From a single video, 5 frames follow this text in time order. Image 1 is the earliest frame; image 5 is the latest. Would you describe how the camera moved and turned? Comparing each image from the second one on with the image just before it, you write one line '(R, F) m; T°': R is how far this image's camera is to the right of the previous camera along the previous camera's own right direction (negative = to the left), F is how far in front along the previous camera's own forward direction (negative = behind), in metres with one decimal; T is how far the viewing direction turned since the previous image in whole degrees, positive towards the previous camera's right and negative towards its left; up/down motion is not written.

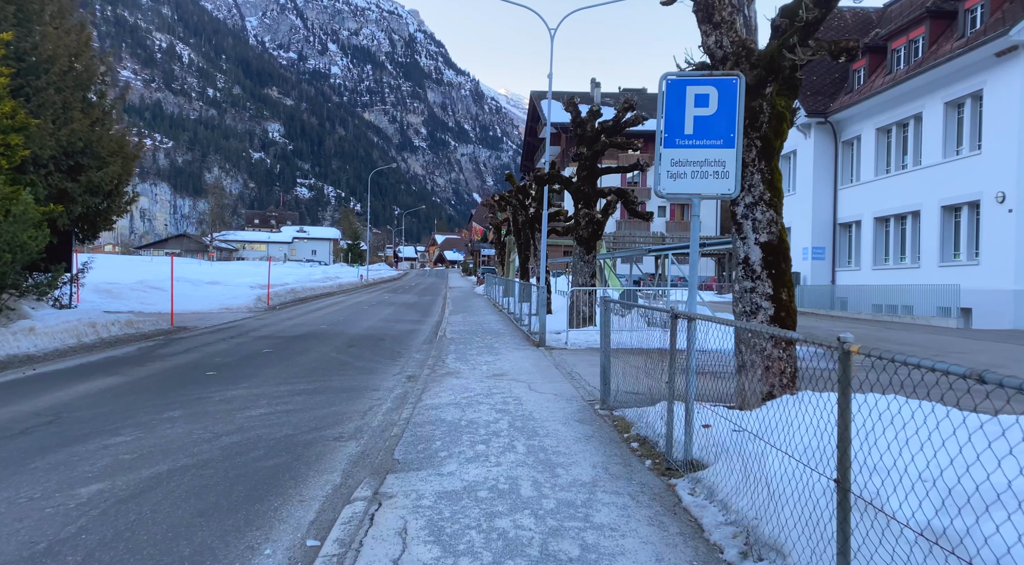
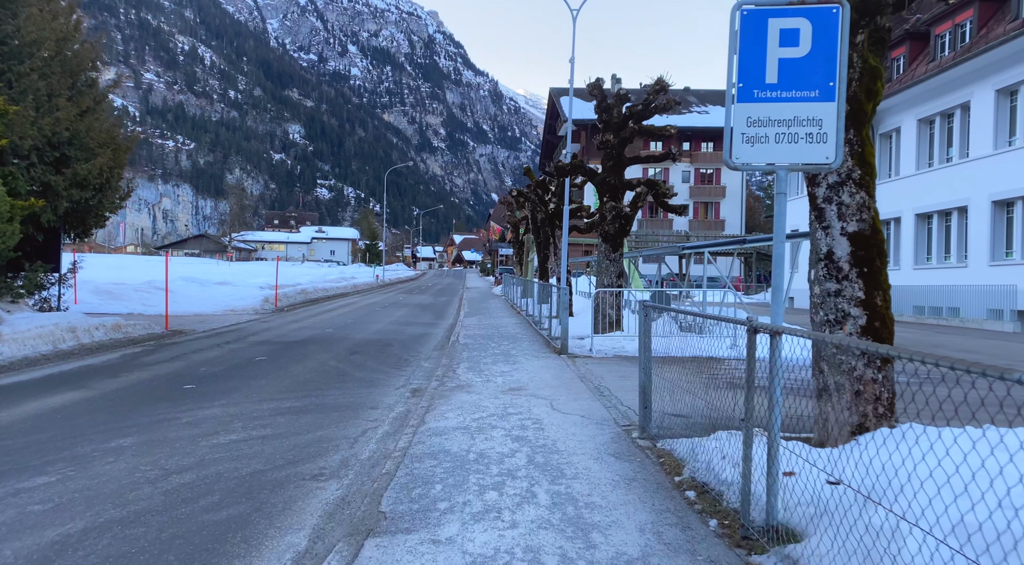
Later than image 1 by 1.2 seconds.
(0.0, +1.4) m; -2°
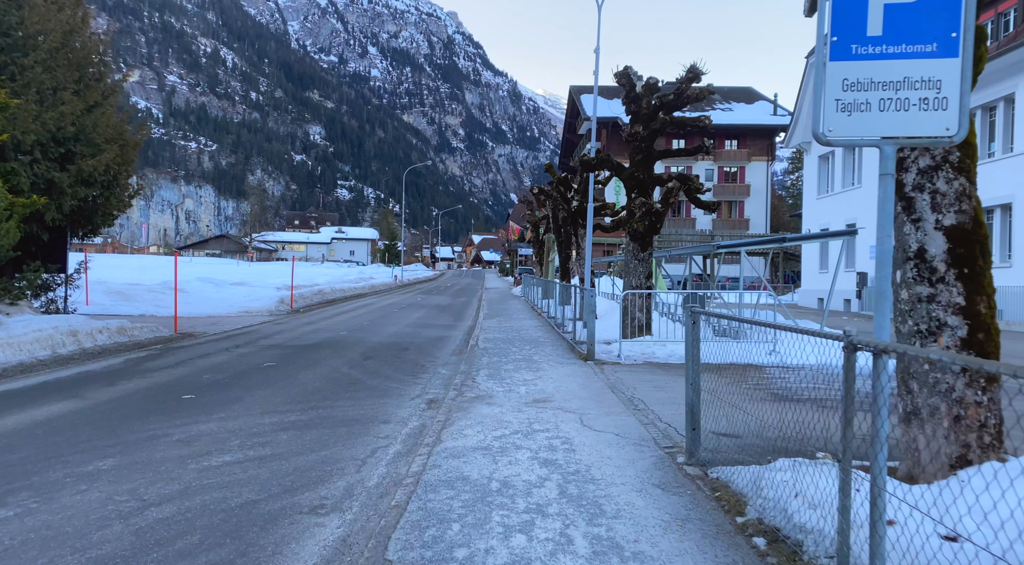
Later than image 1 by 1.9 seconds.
(-0.1, +0.8) m; -2°
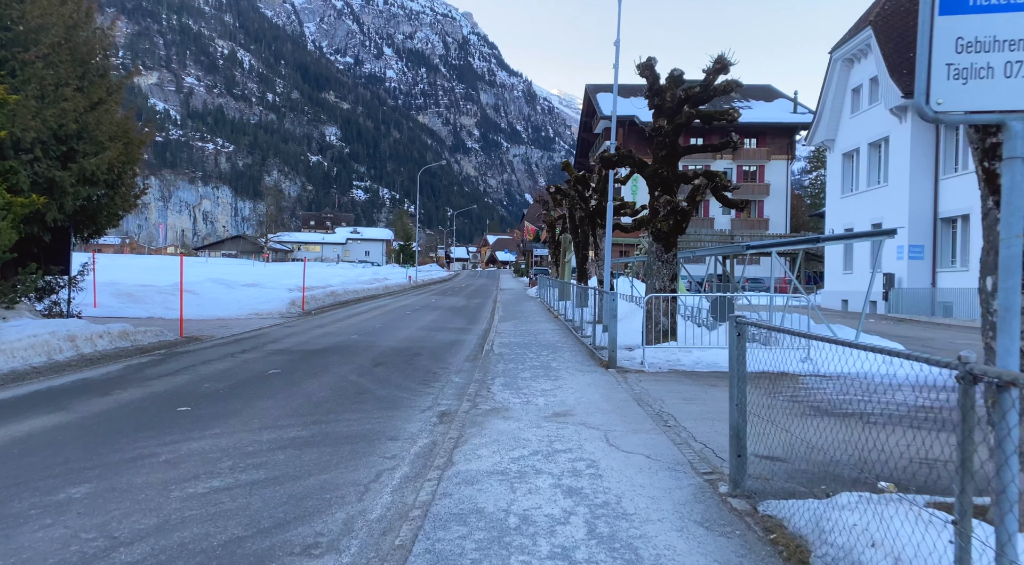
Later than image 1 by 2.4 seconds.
(0.0, +0.6) m; -1°
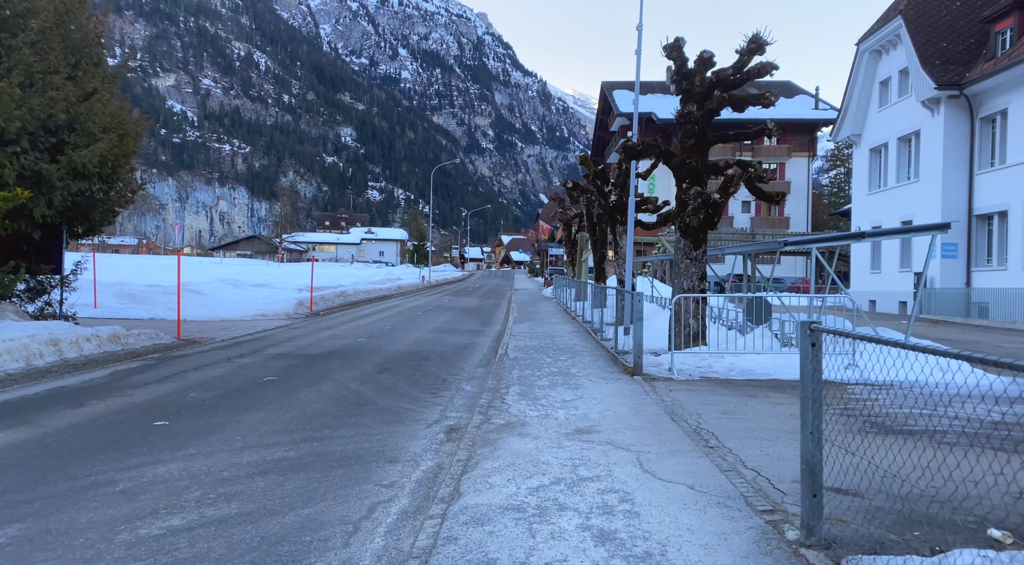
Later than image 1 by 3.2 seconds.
(0.0, +0.9) m; -1°
